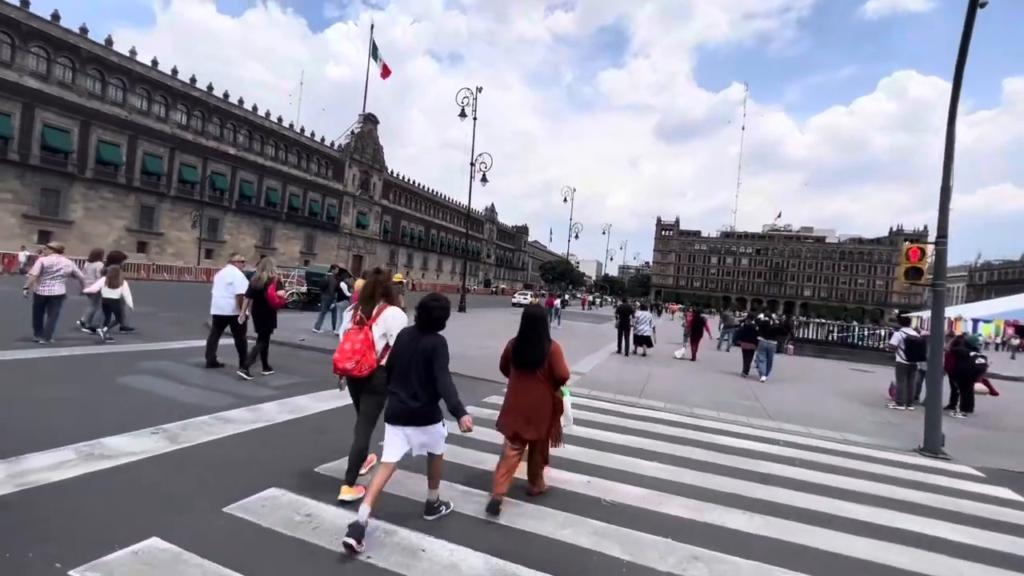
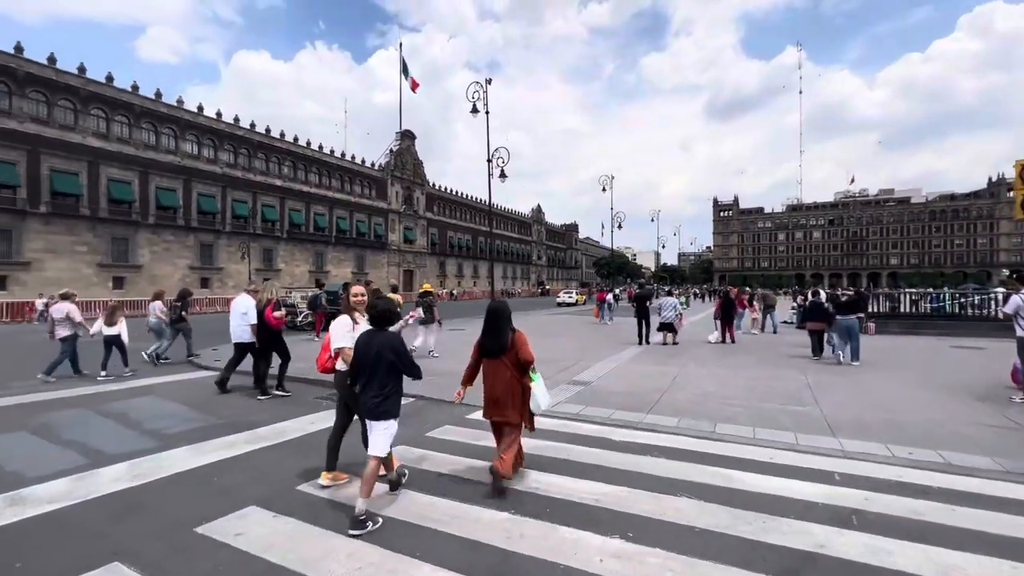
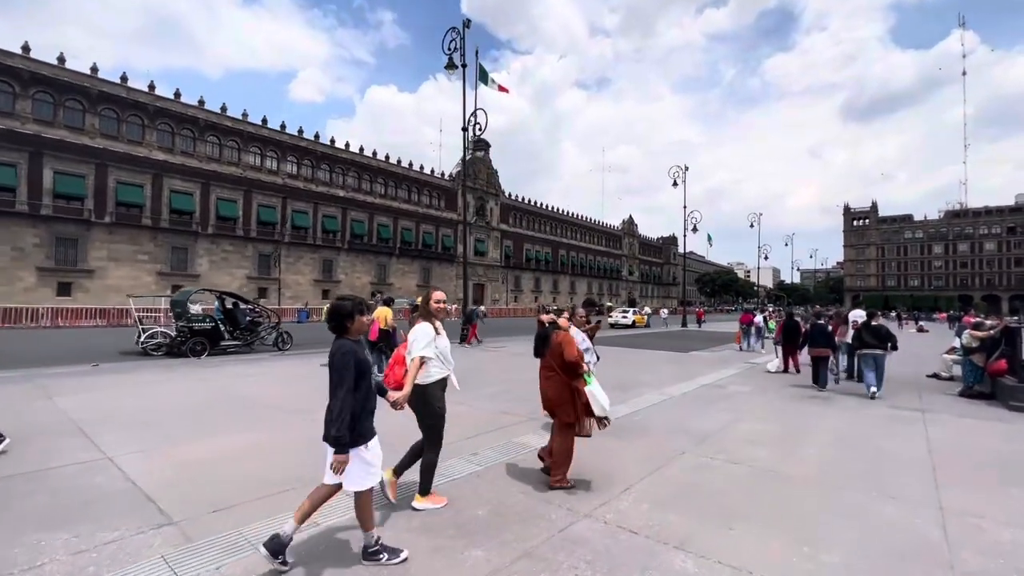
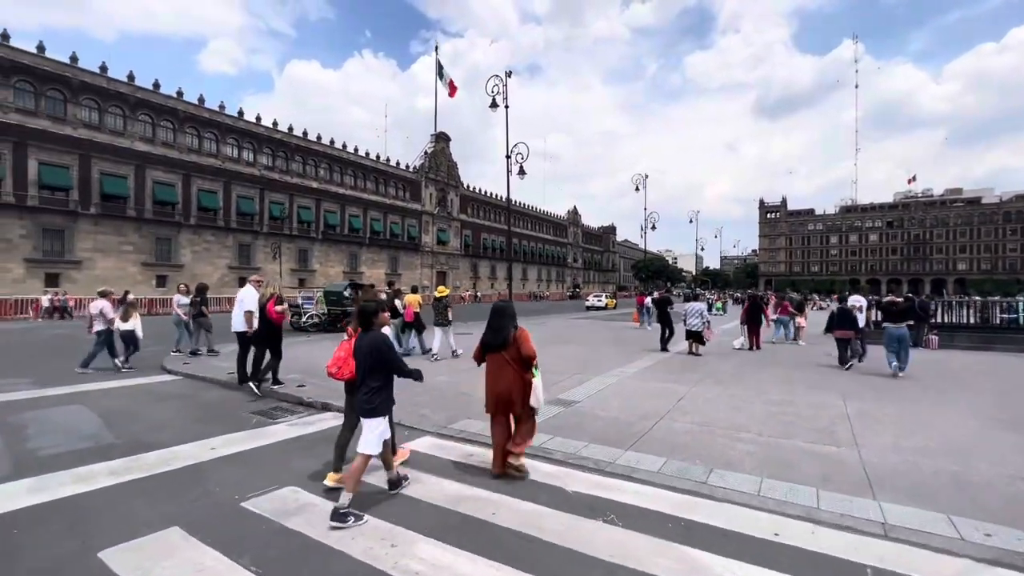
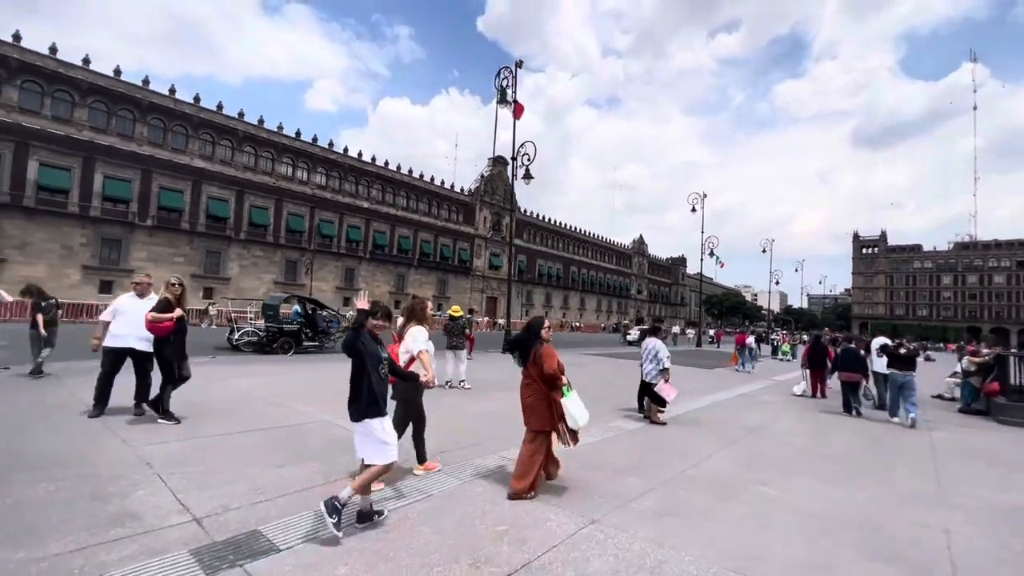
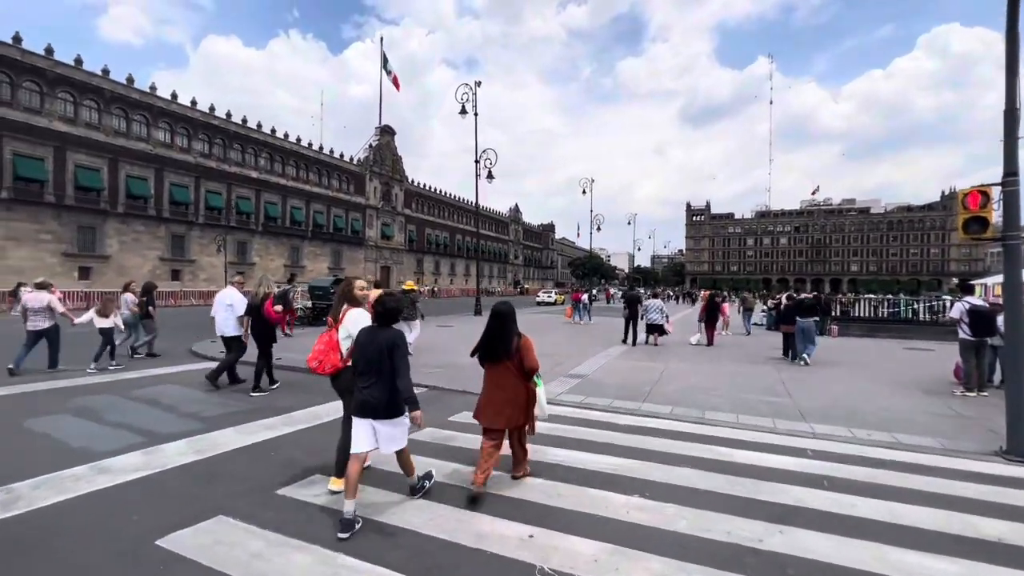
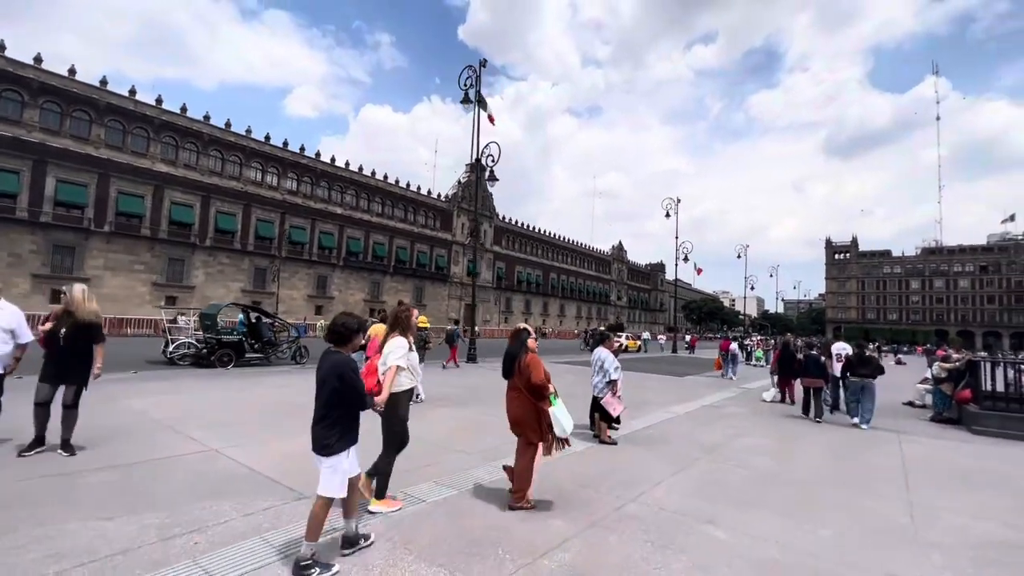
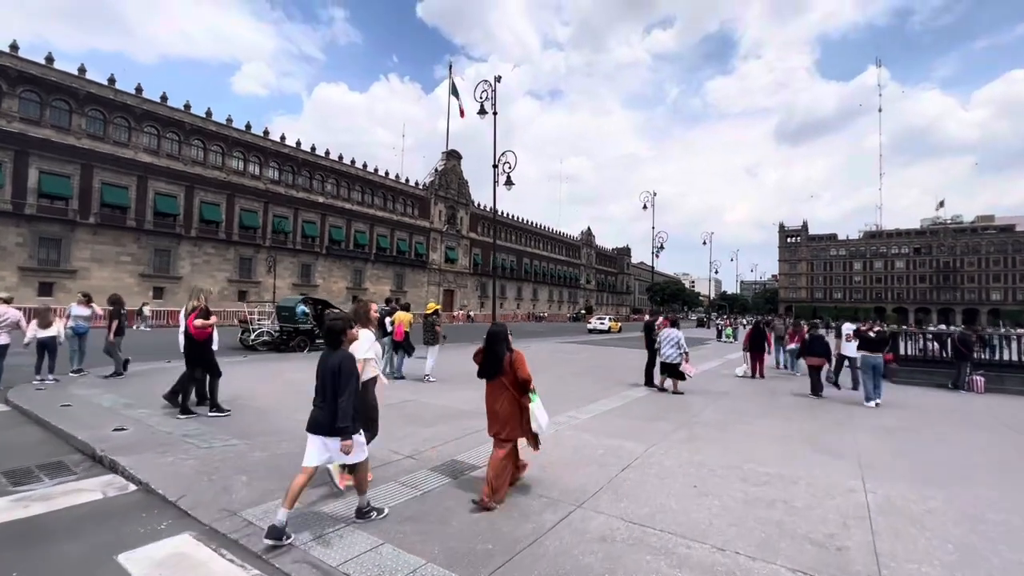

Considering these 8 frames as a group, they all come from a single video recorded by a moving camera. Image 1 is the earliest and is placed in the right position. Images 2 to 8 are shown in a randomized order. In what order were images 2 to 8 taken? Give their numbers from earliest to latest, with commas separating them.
6, 2, 4, 8, 5, 7, 3
